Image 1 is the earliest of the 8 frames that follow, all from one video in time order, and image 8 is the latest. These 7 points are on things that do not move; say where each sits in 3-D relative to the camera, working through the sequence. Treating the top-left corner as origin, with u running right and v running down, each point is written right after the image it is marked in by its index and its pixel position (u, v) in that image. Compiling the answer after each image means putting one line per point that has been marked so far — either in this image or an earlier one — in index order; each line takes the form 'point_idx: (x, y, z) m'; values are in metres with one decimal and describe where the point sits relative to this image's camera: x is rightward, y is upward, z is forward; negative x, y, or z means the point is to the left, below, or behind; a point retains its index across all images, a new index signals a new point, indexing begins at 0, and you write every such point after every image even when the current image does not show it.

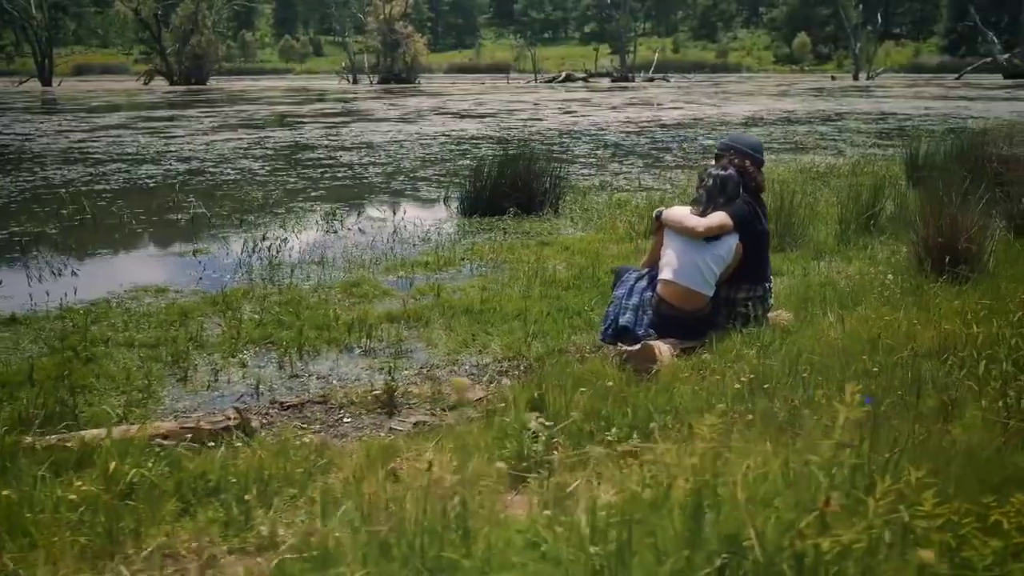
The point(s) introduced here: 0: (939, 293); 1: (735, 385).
0: (+2.3, 0.0, +5.5) m
1: (+0.8, -0.4, +3.7) m
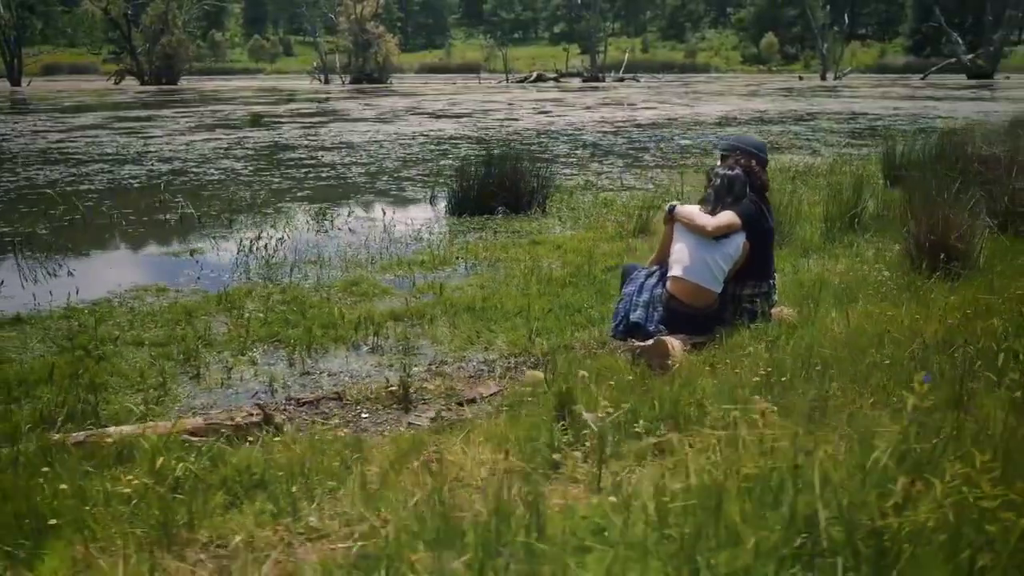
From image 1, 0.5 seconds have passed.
0: (+2.3, 0.0, +5.6) m
1: (+0.9, -0.3, +3.8) m
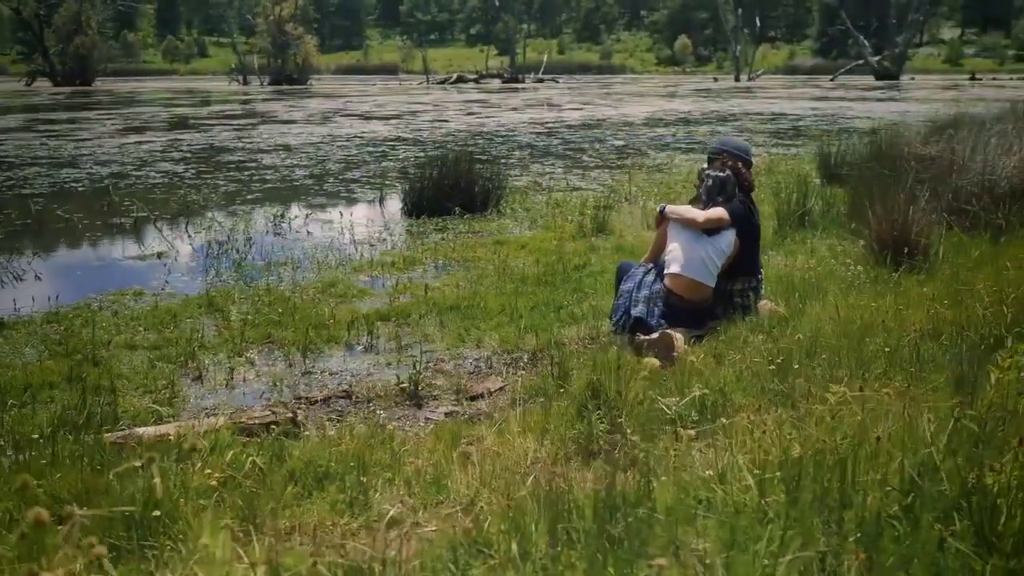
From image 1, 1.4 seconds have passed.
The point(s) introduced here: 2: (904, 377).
0: (+2.3, 0.0, +6.0) m
1: (+1.0, -0.3, +4.1) m
2: (+1.4, -0.3, +3.8) m
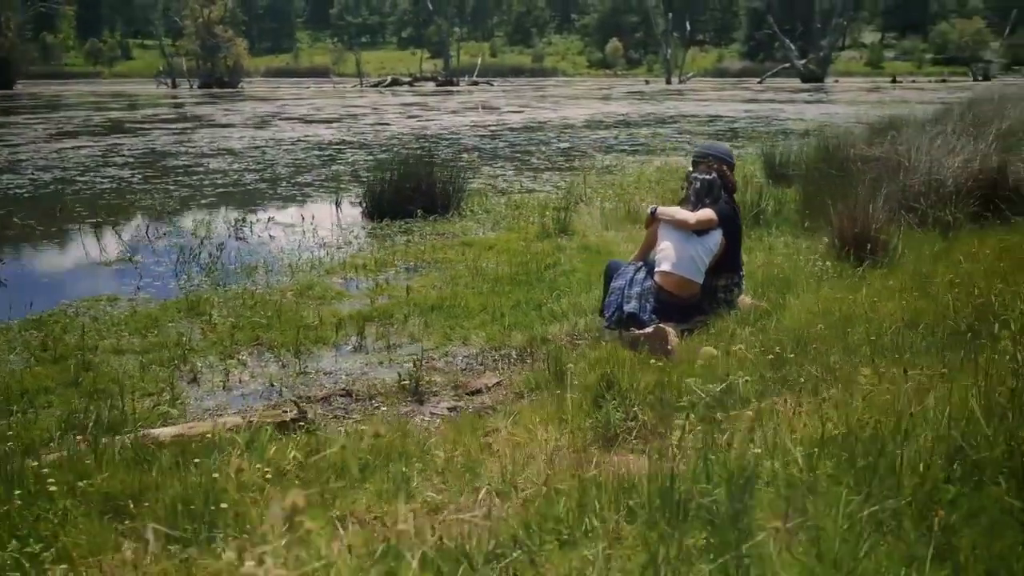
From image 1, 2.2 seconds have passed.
0: (+2.2, +0.1, +6.3) m
1: (+1.1, -0.3, +4.4) m
2: (+1.5, -0.3, +4.1) m
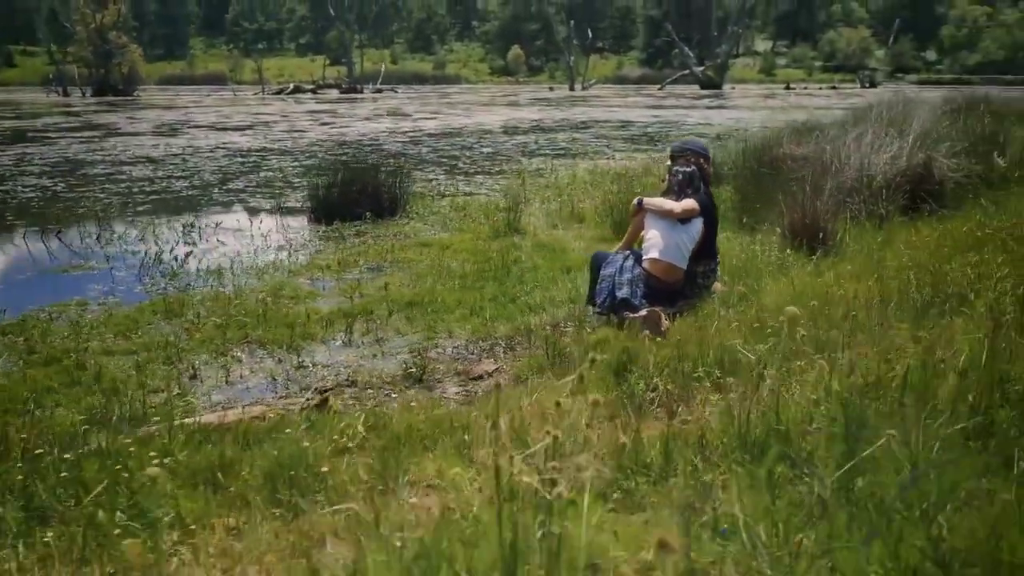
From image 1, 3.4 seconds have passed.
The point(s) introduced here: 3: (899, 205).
0: (+2.1, +0.2, +6.8) m
1: (+1.2, -0.2, +4.7) m
2: (+1.6, -0.2, +4.5) m
3: (+3.5, +0.8, +9.3) m
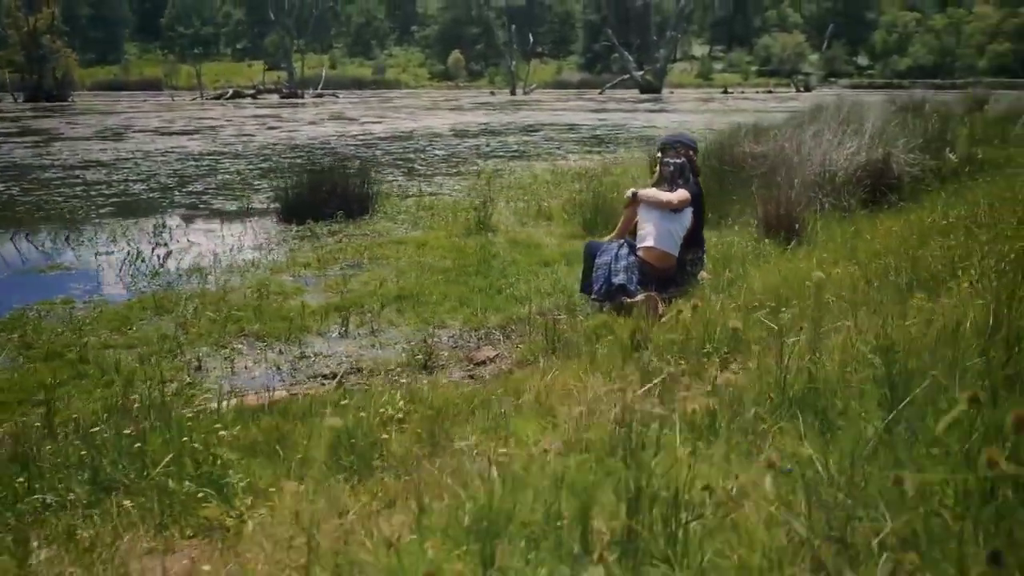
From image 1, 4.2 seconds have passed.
0: (+2.0, +0.3, +7.1) m
1: (+1.2, -0.1, +5.0) m
2: (+1.7, -0.1, +4.8) m
3: (+3.3, +0.9, +9.7) m
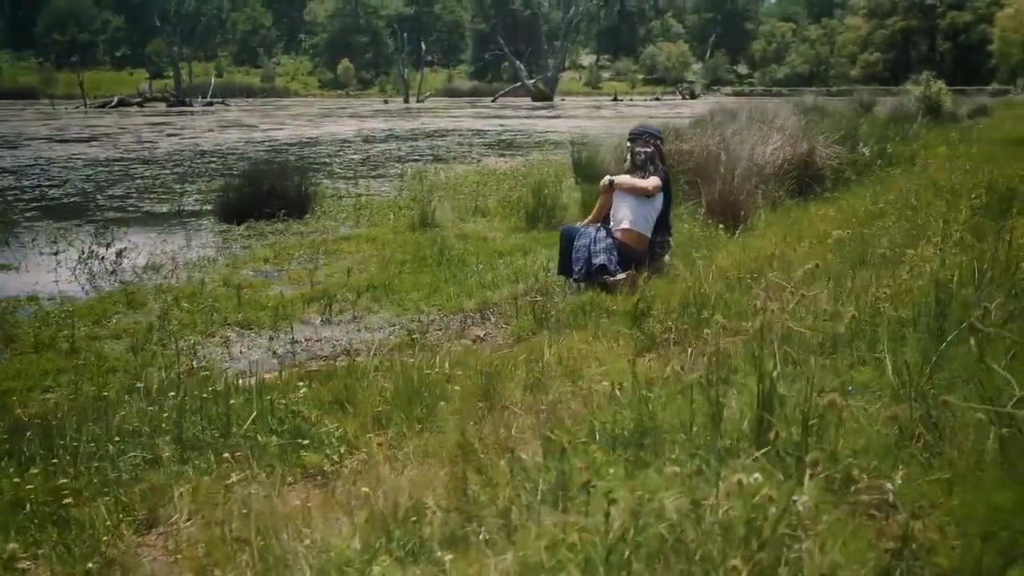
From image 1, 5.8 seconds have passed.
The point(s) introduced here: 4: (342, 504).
0: (+1.8, +0.4, +7.7) m
1: (+1.2, 0.0, +5.5) m
2: (+1.7, +0.1, +5.3) m
3: (+2.8, +1.0, +10.3) m
4: (-0.4, -0.6, +2.7) m
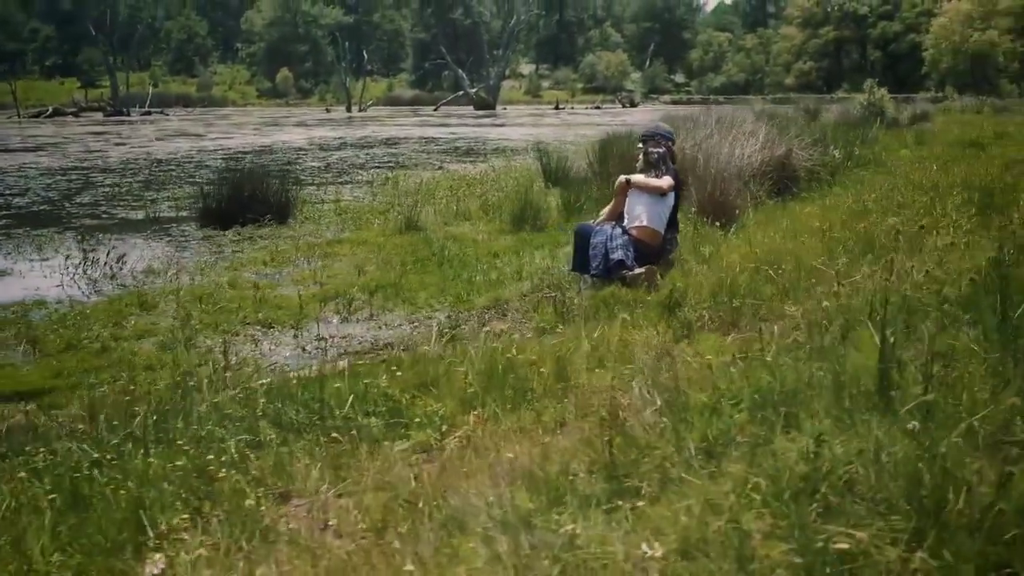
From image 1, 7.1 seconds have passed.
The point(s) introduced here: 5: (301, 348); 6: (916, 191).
0: (+1.8, +0.4, +8.0) m
1: (+1.4, +0.1, +5.7) m
2: (+1.9, +0.1, +5.6) m
3: (+2.7, +1.0, +10.7) m
4: (-0.1, -0.5, +2.9) m
5: (-1.2, -0.4, +6.2) m
6: (+3.2, +0.8, +8.0) m
